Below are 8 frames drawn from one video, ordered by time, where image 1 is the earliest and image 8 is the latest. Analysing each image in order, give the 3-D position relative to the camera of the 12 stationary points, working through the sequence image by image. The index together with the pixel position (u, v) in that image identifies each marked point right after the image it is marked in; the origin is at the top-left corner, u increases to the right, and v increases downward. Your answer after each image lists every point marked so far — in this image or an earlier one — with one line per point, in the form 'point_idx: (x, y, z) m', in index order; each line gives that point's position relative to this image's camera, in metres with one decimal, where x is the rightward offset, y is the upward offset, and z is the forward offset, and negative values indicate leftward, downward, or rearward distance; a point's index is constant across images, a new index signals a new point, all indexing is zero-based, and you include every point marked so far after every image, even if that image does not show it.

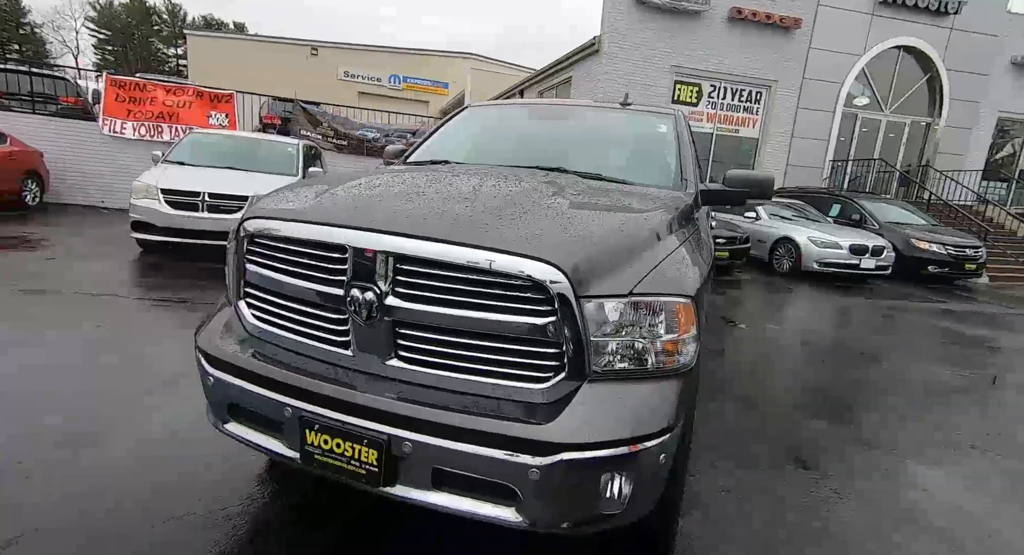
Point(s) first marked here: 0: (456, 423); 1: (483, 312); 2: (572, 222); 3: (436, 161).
0: (-0.2, -0.4, +1.5) m
1: (-0.1, -0.1, +1.5) m
2: (+0.2, +0.2, +1.7) m
3: (-0.3, +0.6, +2.9) m
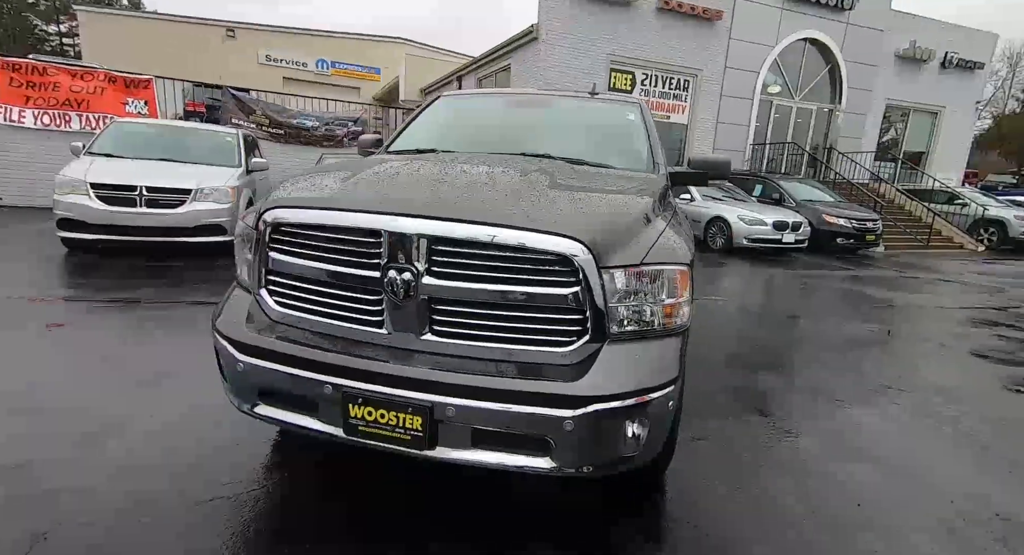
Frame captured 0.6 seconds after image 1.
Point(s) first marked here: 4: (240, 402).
0: (0.0, -0.3, +1.6) m
1: (0.0, 0.0, +1.7) m
2: (+0.3, +0.3, +1.9) m
3: (-0.4, +0.7, +3.0) m
4: (-1.0, -0.5, +2.0) m
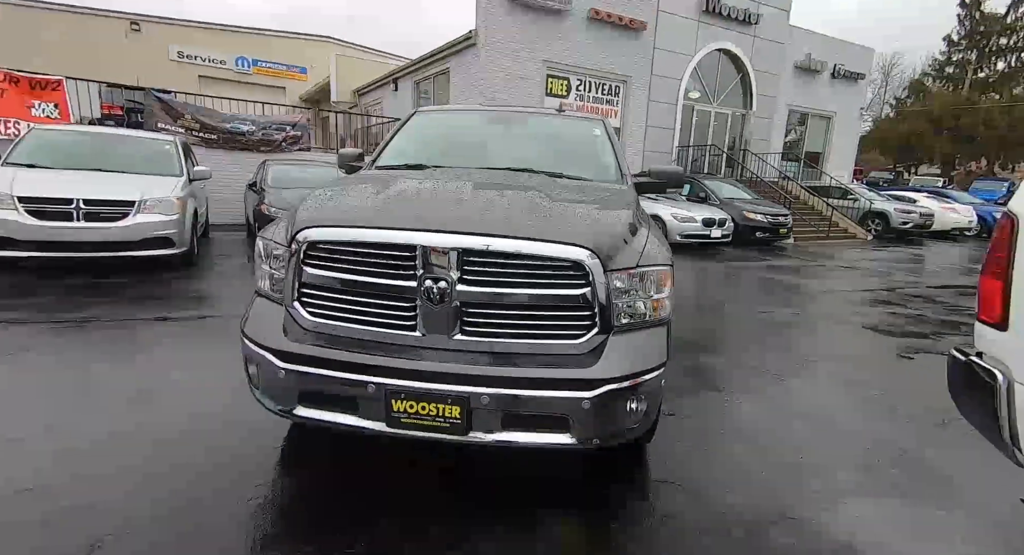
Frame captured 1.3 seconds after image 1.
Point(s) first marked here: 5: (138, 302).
0: (0.0, -0.4, +1.9) m
1: (+0.1, 0.0, +2.0) m
2: (+0.3, +0.3, +2.2) m
3: (-0.6, +0.7, +3.2) m
4: (-0.9, -0.5, +2.1) m
5: (-3.6, -0.2, +4.9) m
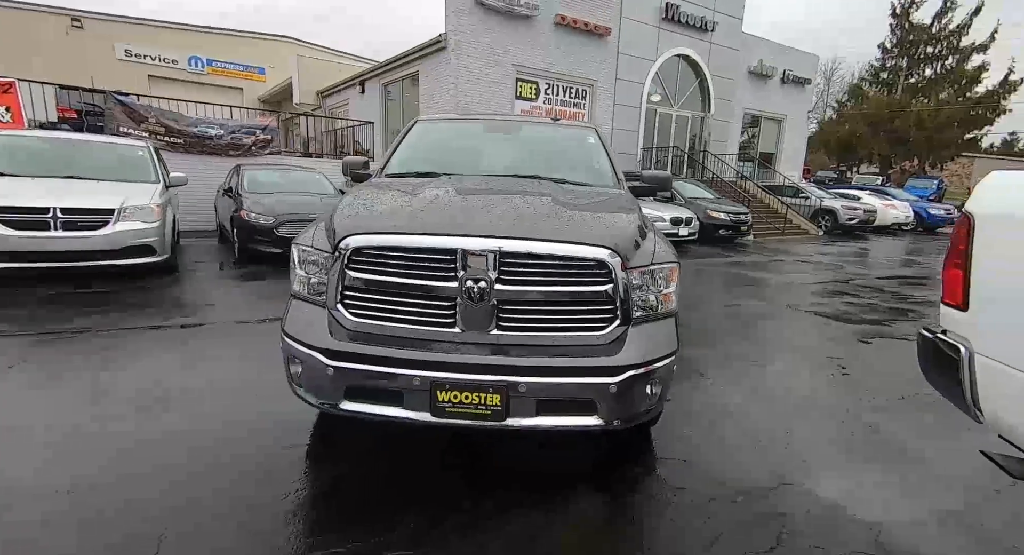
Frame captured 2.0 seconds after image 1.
0: (+0.2, -0.4, +2.1) m
1: (+0.2, 0.0, +2.2) m
2: (+0.4, +0.3, +2.4) m
3: (-0.5, +0.7, +3.4) m
4: (-0.8, -0.5, +2.3) m
5: (-3.6, -0.3, +4.8) m
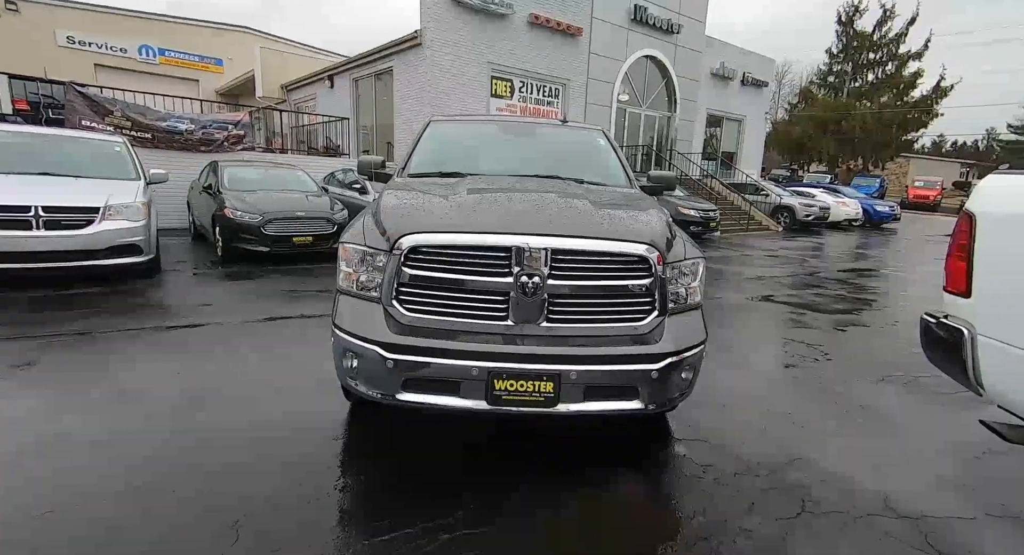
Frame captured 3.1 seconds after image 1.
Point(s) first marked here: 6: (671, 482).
0: (+0.4, -0.3, +2.3) m
1: (+0.4, 0.0, +2.3) m
2: (+0.6, +0.3, +2.6) m
3: (-0.4, +0.7, +3.4) m
4: (-0.6, -0.5, +2.4) m
5: (-3.6, -0.3, +4.7) m
6: (+0.8, -1.0, +2.5) m
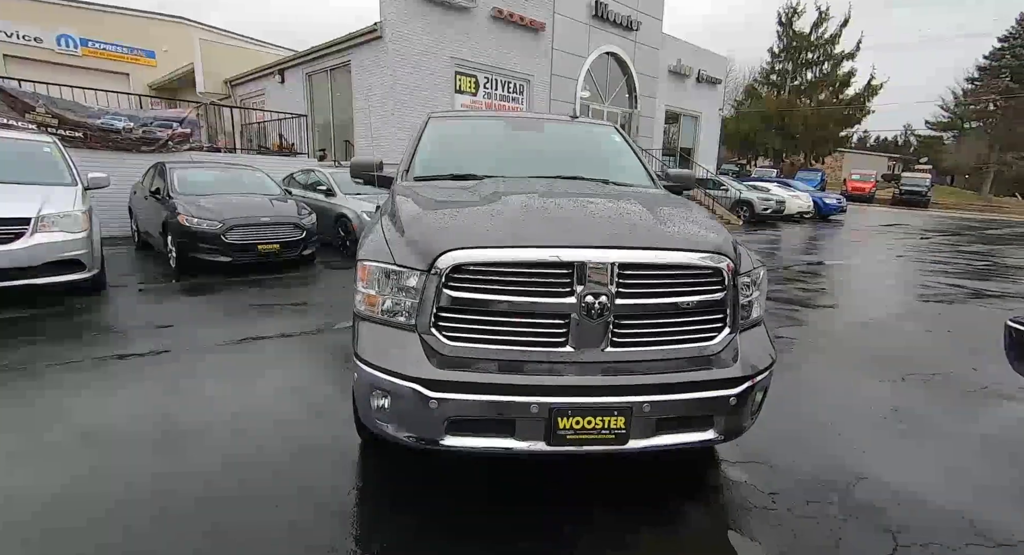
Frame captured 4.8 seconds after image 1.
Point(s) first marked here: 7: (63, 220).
0: (+0.6, -0.4, +2.0) m
1: (+0.6, -0.1, +2.1) m
2: (+0.8, +0.2, +2.4) m
3: (-0.3, +0.6, +3.1) m
4: (-0.4, -0.6, +2.0) m
5: (-3.6, -0.5, +4.0) m
6: (+1.0, -1.0, +2.3) m
7: (-4.0, +0.5, +4.7) m
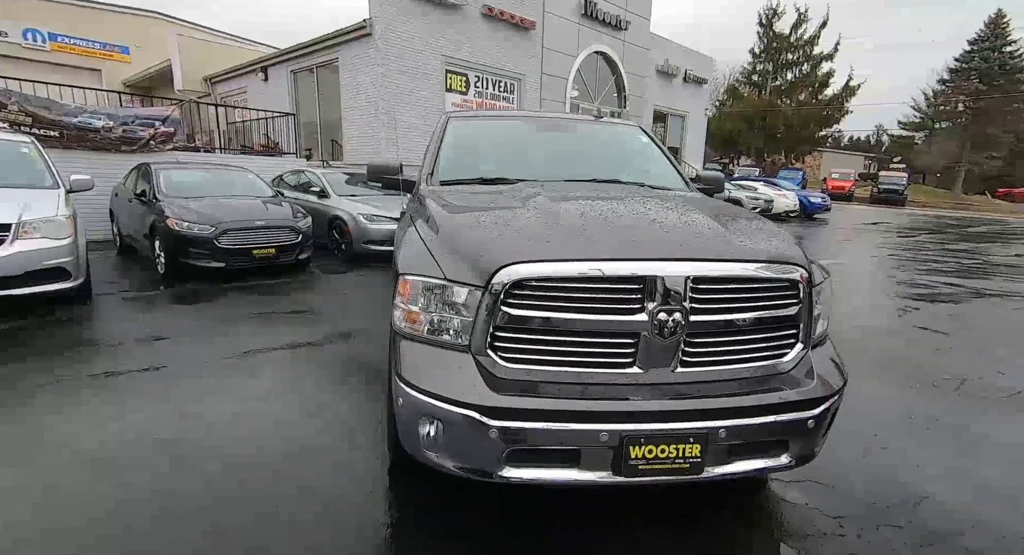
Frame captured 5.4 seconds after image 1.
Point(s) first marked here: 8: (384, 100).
0: (+0.9, -0.4, +1.9) m
1: (+0.9, -0.1, +1.9) m
2: (+1.0, +0.2, +2.2) m
3: (-0.1, +0.6, +2.9) m
4: (-0.1, -0.7, +1.8) m
5: (-3.4, -0.5, +3.8) m
6: (+1.2, -1.1, +2.2) m
7: (-3.9, +0.4, +4.4) m
8: (-2.5, +3.5, +10.4) m
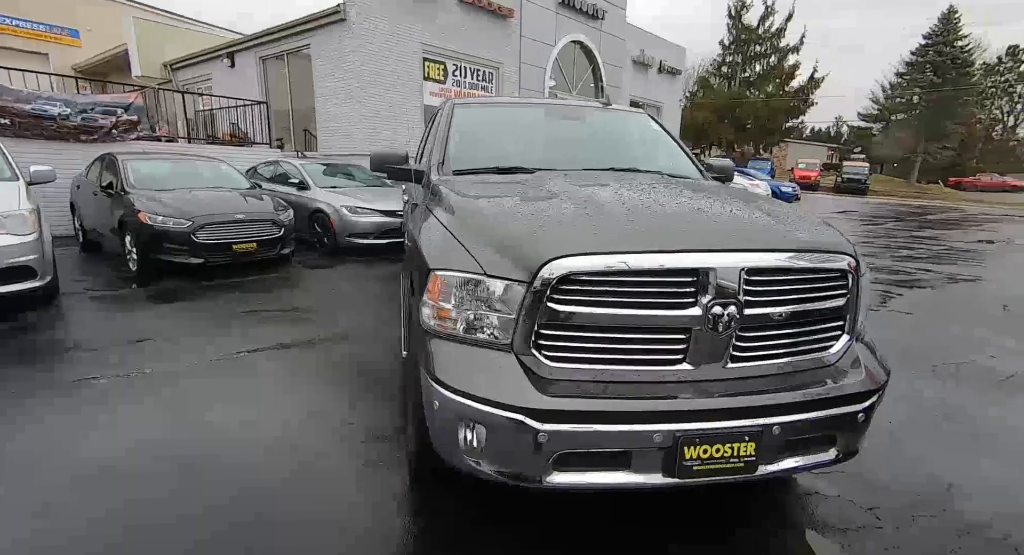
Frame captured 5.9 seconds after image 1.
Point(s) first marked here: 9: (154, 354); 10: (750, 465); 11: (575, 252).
0: (+1.0, -0.4, +1.8) m
1: (+1.0, -0.1, +1.9) m
2: (+1.1, +0.2, +2.2) m
3: (-0.1, +0.6, +2.8) m
4: (0.0, -0.6, +1.7) m
5: (-3.4, -0.5, +3.5) m
6: (+1.3, -1.0, +2.2) m
7: (-3.9, +0.4, +4.0) m
8: (-2.9, +3.6, +10.1) m
9: (-2.5, -0.6, +3.6) m
10: (+0.8, -0.6, +1.8) m
11: (+0.2, +0.1, +1.7) m
